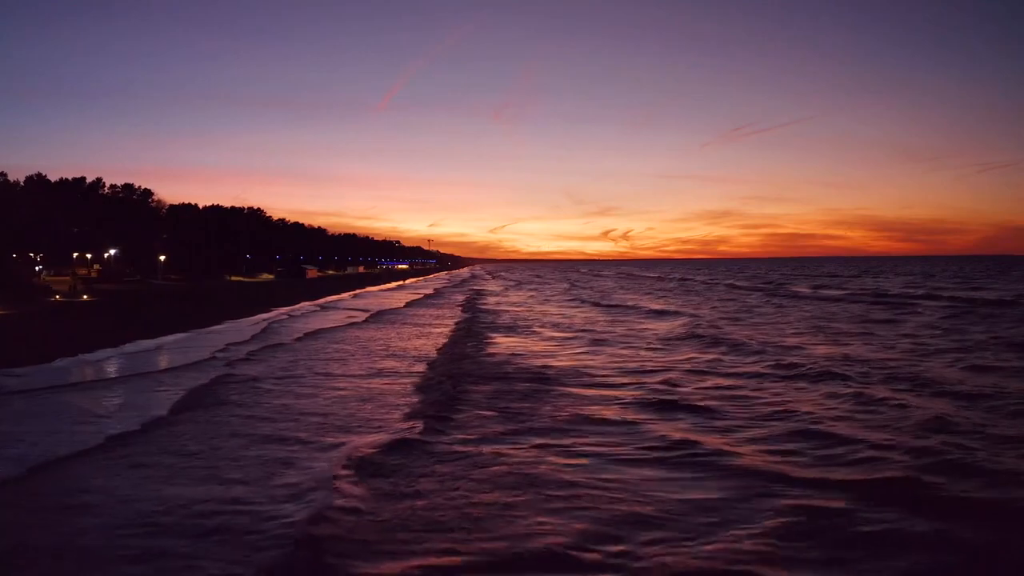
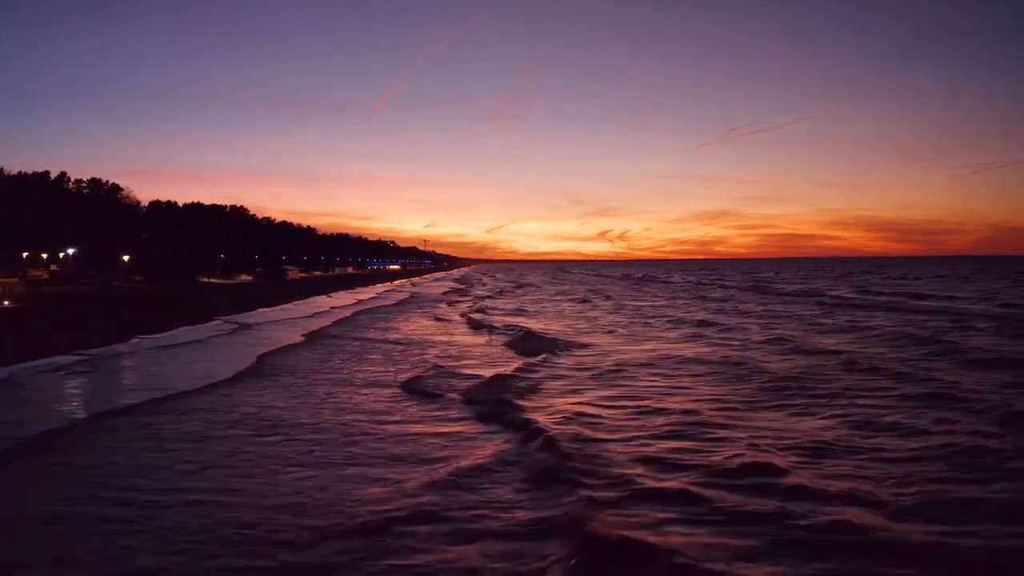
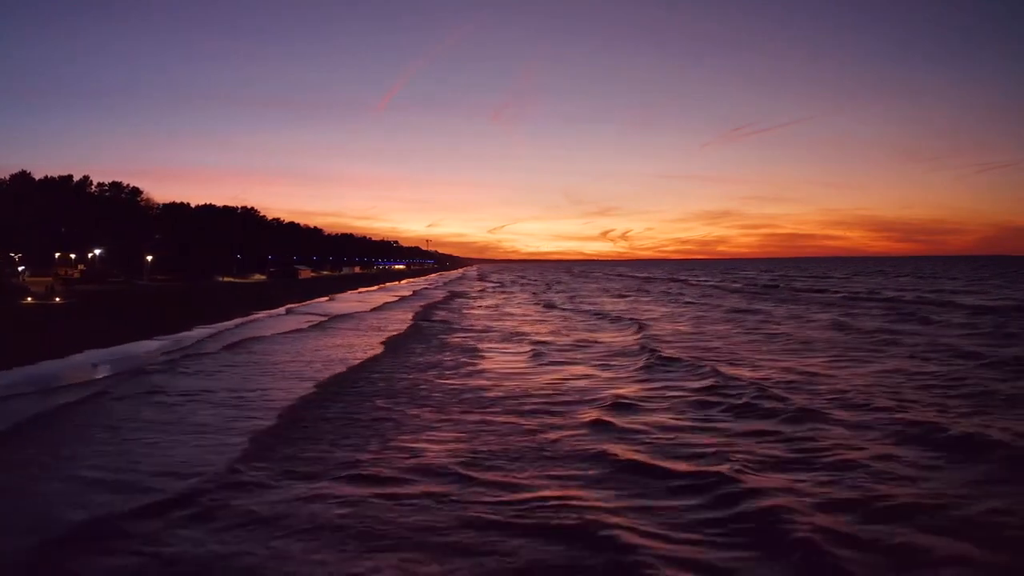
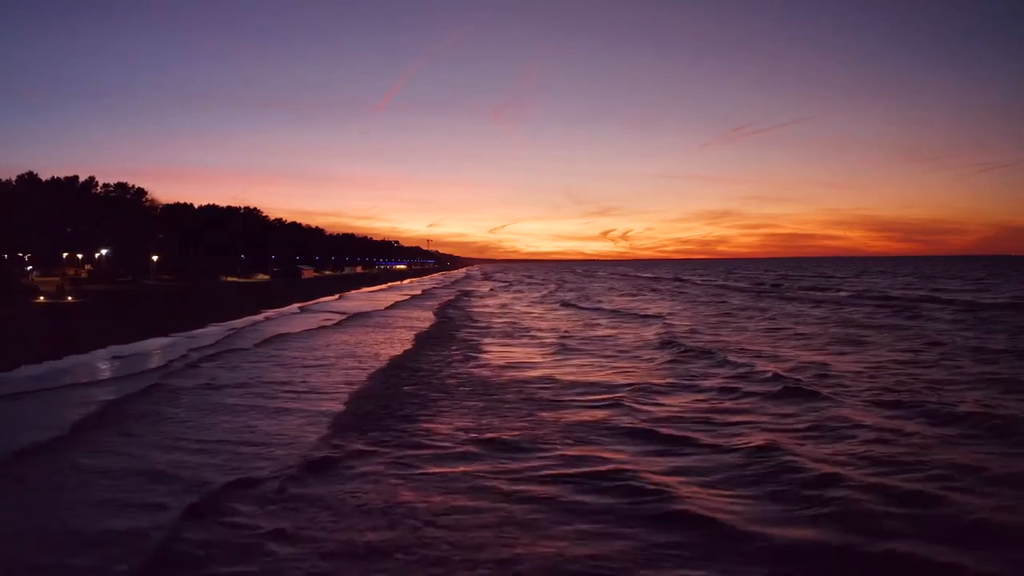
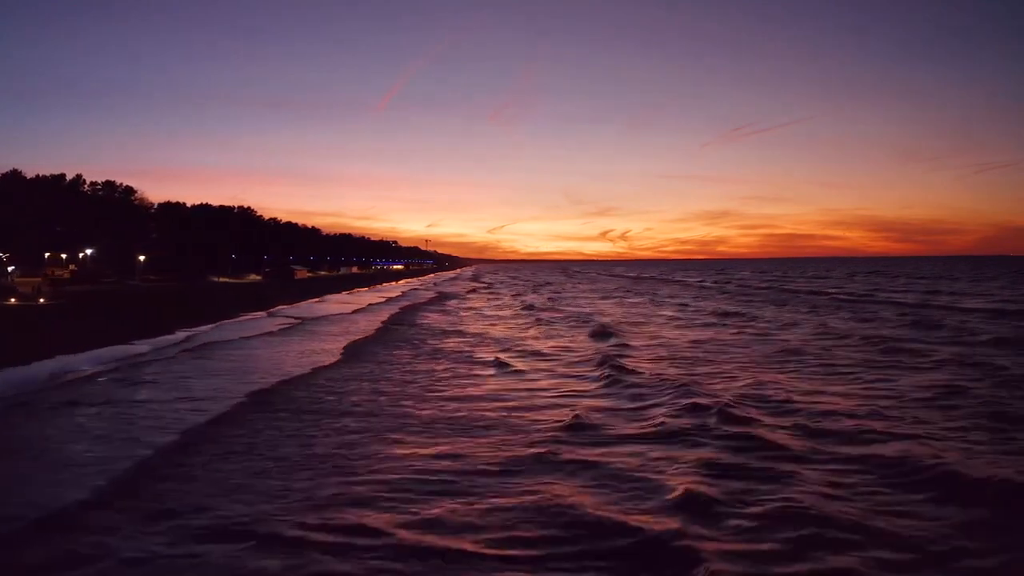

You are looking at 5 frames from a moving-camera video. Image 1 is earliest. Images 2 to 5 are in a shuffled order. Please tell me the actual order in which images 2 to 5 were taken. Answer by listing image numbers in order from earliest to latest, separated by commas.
4, 3, 5, 2
